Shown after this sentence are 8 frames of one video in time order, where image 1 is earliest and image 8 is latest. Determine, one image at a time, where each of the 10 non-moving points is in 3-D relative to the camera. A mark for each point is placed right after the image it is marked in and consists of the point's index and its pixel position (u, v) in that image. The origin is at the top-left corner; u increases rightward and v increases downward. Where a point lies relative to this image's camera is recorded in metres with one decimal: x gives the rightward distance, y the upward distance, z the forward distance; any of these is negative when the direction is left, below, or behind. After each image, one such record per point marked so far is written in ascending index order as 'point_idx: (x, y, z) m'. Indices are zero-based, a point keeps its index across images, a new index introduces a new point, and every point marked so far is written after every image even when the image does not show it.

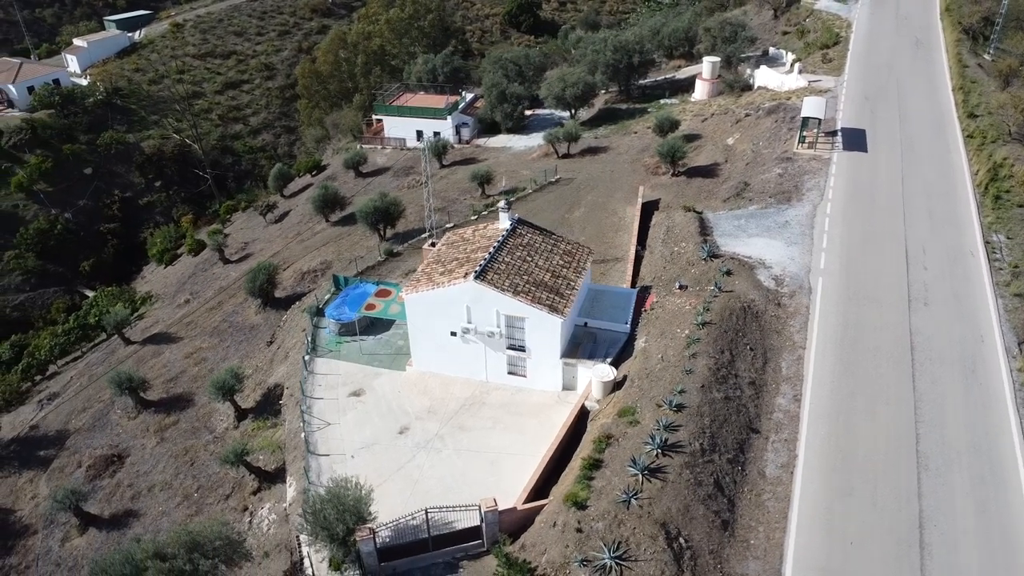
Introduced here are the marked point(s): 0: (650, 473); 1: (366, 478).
0: (+3.0, -4.0, +17.2) m
1: (-3.6, -4.7, +20.0) m
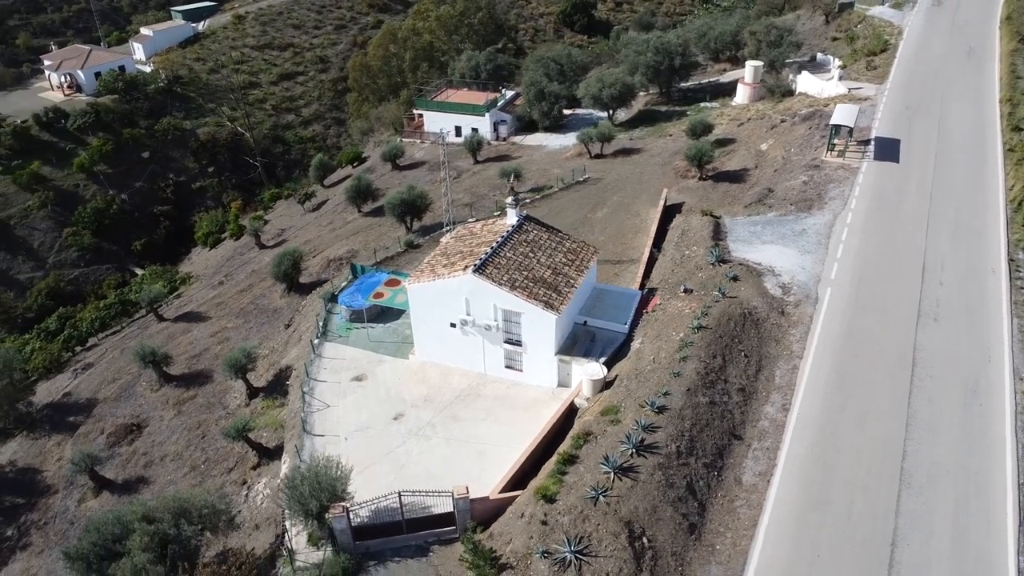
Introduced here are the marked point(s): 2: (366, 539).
0: (+2.4, -4.0, +17.4) m
1: (-4.0, -4.4, +20.6) m
2: (-3.2, -5.6, +17.8) m
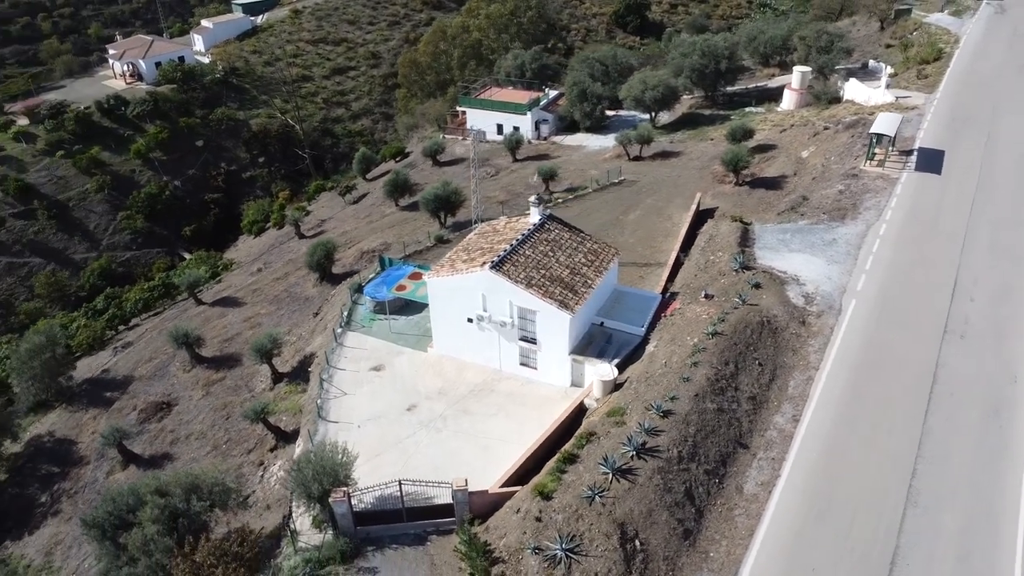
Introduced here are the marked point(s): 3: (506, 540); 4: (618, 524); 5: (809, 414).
0: (+2.3, -4.0, +17.4) m
1: (-3.8, -4.2, +21.0) m
2: (-3.3, -5.3, +18.2) m
3: (-0.1, -5.3, +16.8) m
4: (+2.1, -4.8, +16.3) m
5: (+7.1, -3.0, +19.4) m
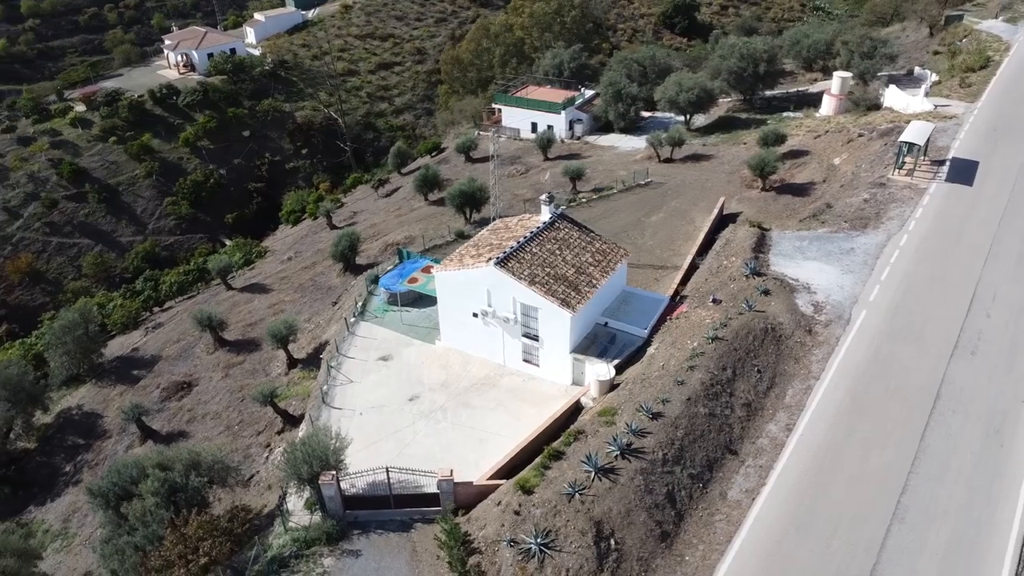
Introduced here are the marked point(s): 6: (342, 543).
0: (+2.0, -4.0, +17.5) m
1: (-4.0, -3.9, +21.5) m
2: (-3.6, -5.1, +18.6) m
3: (-0.6, -5.2, +17.1) m
4: (+1.7, -4.8, +16.5) m
5: (+6.9, -3.2, +19.2) m
6: (-3.8, -5.7, +17.9) m
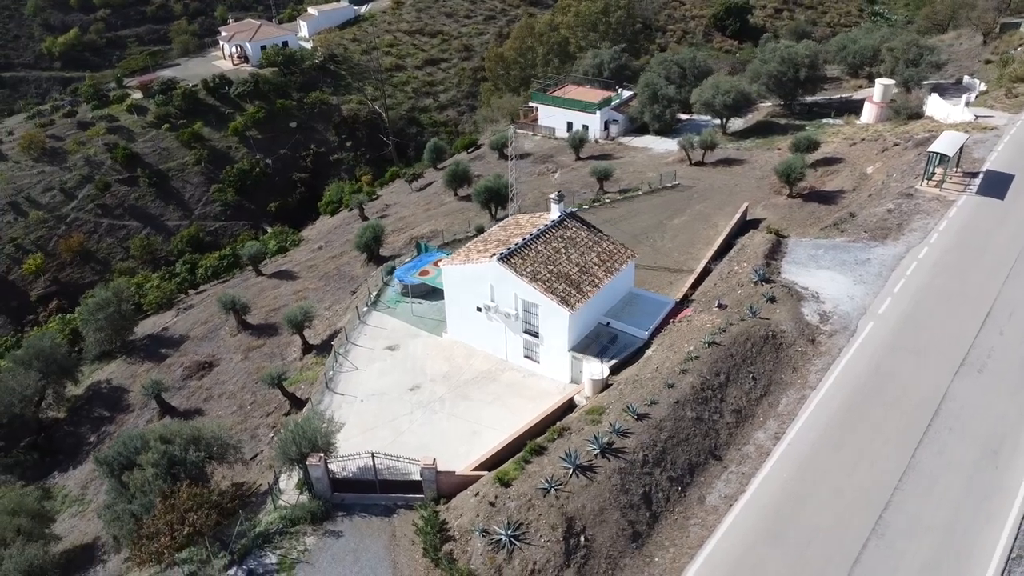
0: (+1.5, -4.0, +17.6) m
1: (-4.1, -3.6, +22.0) m
2: (-4.0, -4.9, +19.2) m
3: (-1.1, -5.0, +17.4) m
4: (+1.1, -4.7, +16.6) m
5: (+6.6, -3.4, +19.0) m
6: (-4.3, -5.4, +18.5) m
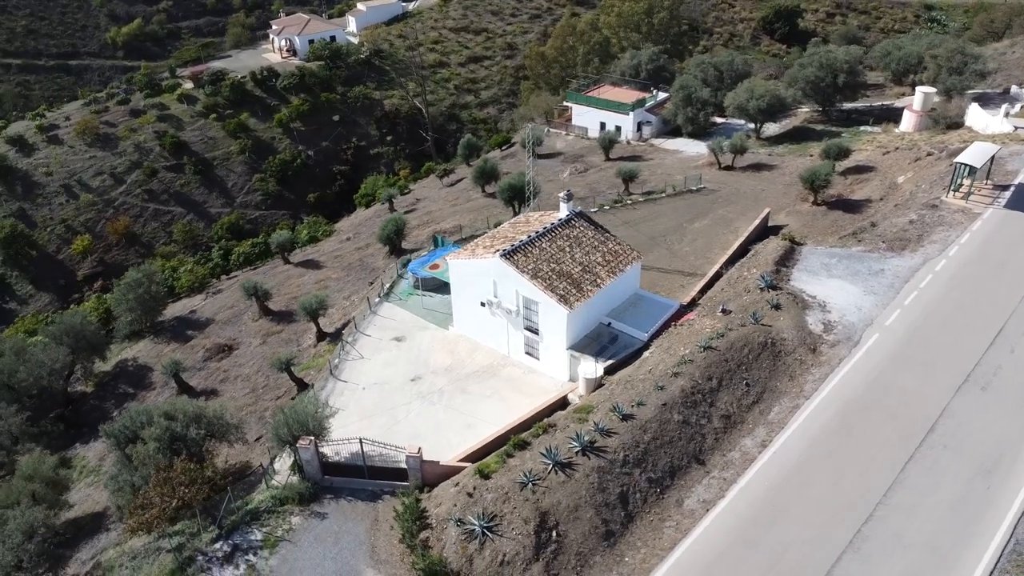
0: (+1.1, -3.9, +17.8) m
1: (-4.2, -3.4, +22.5) m
2: (-4.4, -4.6, +19.7) m
3: (-1.6, -4.9, +17.7) m
4: (+0.6, -4.7, +16.8) m
5: (+6.3, -3.6, +18.8) m
6: (-4.7, -5.1, +19.0) m
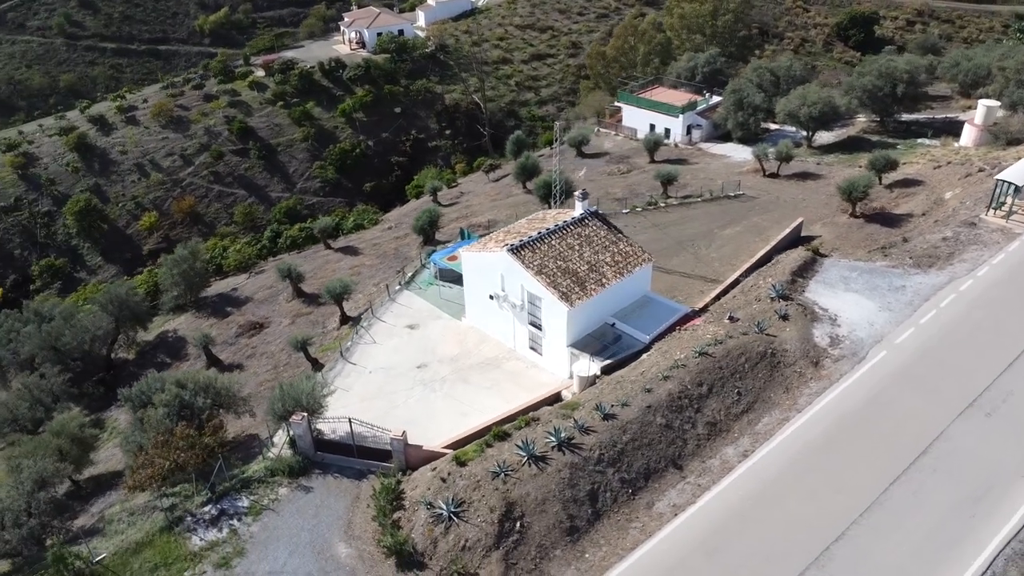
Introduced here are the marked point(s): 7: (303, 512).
0: (+0.5, -3.8, +18.0) m
1: (-4.3, -3.0, +23.2) m
2: (-4.8, -4.2, +20.4) m
3: (-2.2, -4.6, +18.2) m
4: (-0.1, -4.6, +17.1) m
5: (+5.8, -3.8, +18.5) m
6: (-5.2, -4.7, +19.8) m
7: (-4.8, -5.2, +18.6) m
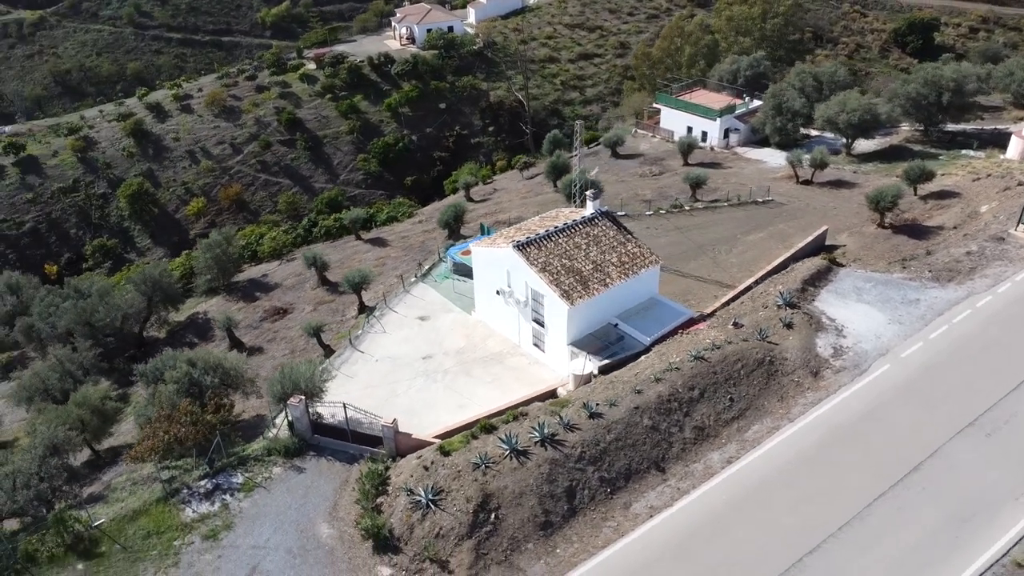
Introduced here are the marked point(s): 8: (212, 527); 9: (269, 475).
0: (+0.1, -3.7, +18.2) m
1: (-4.3, -2.7, +23.8) m
2: (-5.0, -3.8, +21.0) m
3: (-2.6, -4.4, +18.7) m
4: (-0.6, -4.4, +17.4) m
5: (+5.4, -3.9, +18.4) m
6: (-5.5, -4.4, +20.4) m
7: (-5.2, -4.9, +19.2) m
8: (-6.8, -5.4, +18.1) m
9: (-6.0, -4.6, +19.8) m
